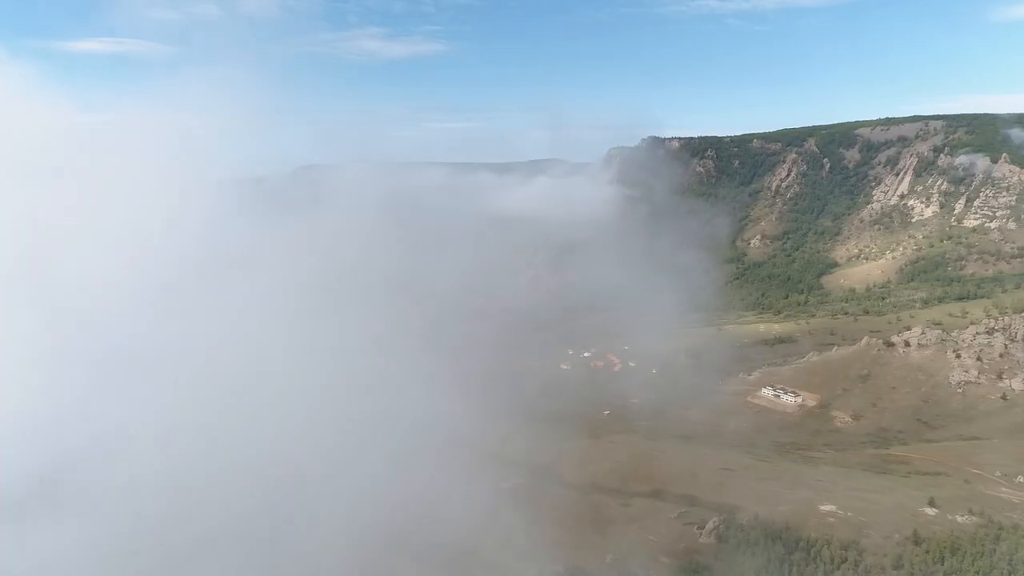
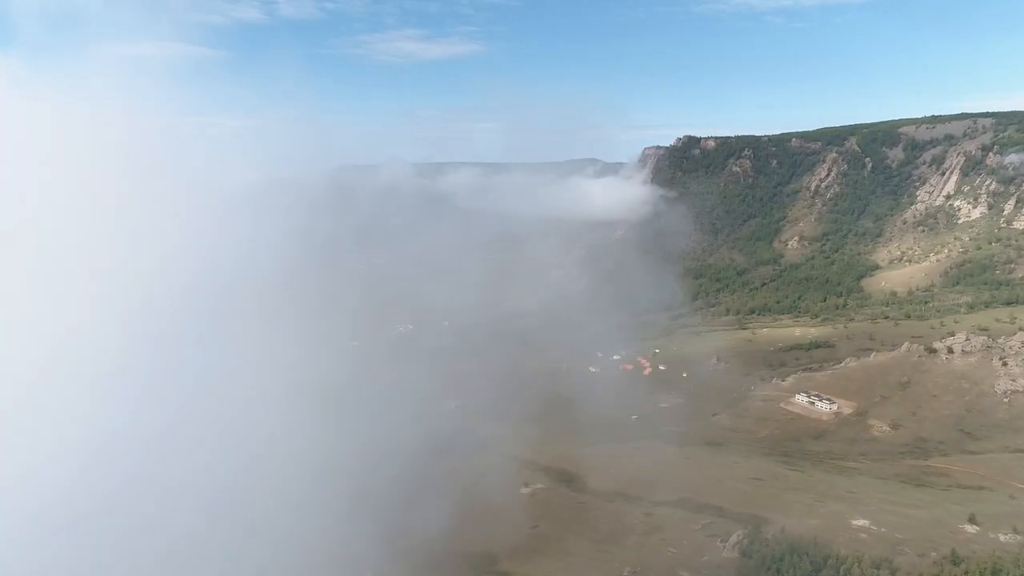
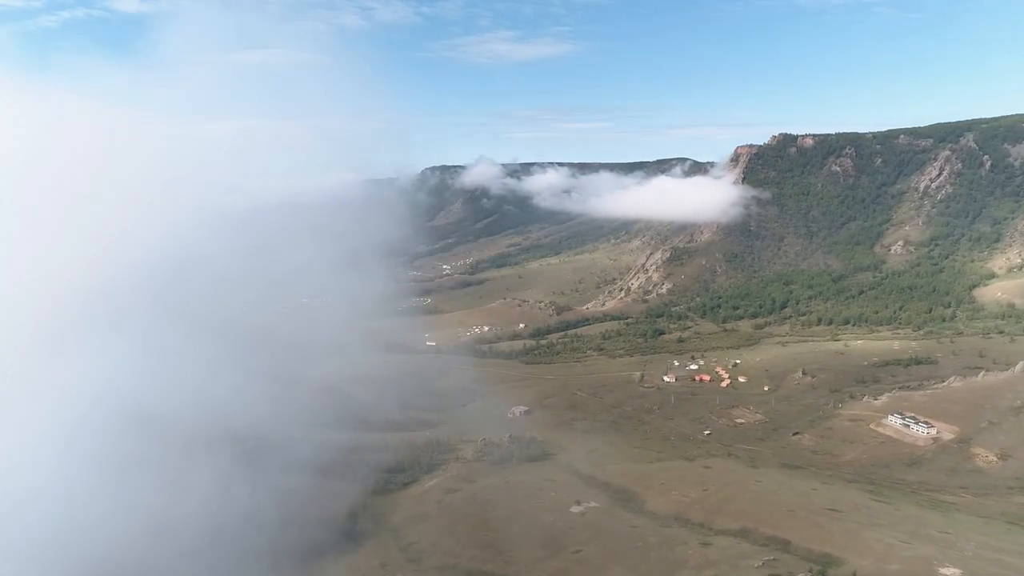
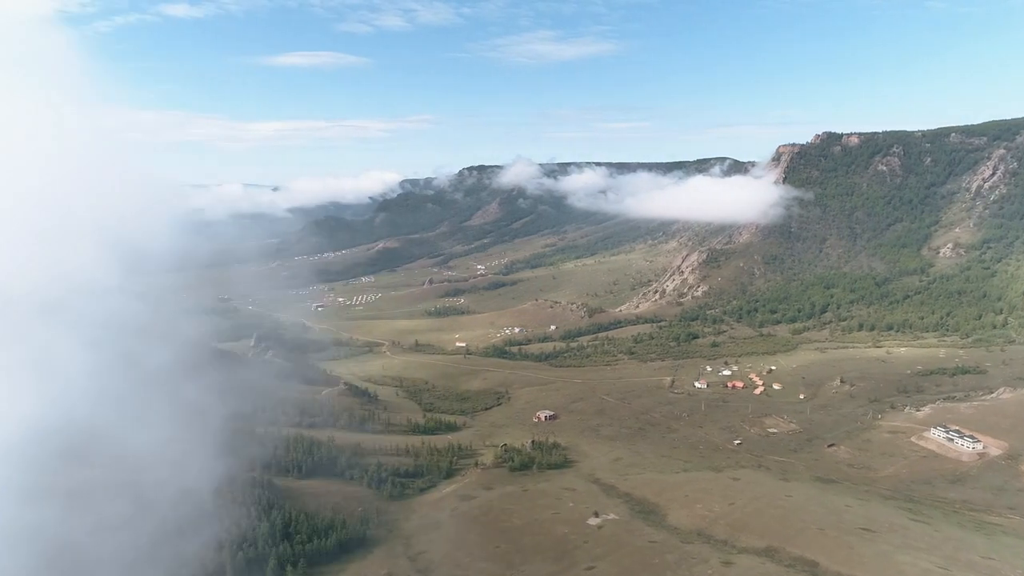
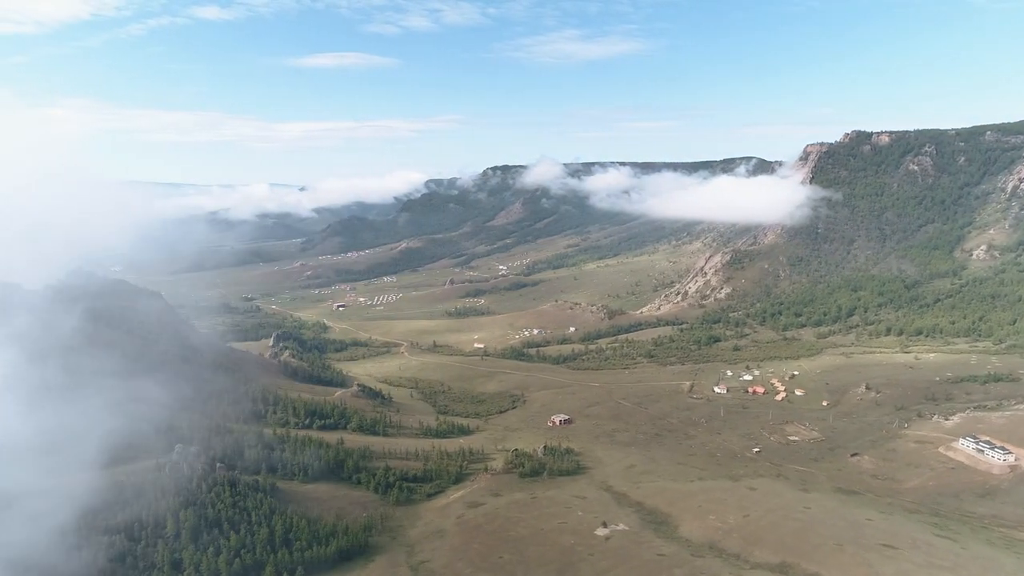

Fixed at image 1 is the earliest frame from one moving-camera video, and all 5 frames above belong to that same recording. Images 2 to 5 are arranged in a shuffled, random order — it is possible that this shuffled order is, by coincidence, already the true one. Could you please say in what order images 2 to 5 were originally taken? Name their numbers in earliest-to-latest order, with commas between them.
2, 3, 4, 5
